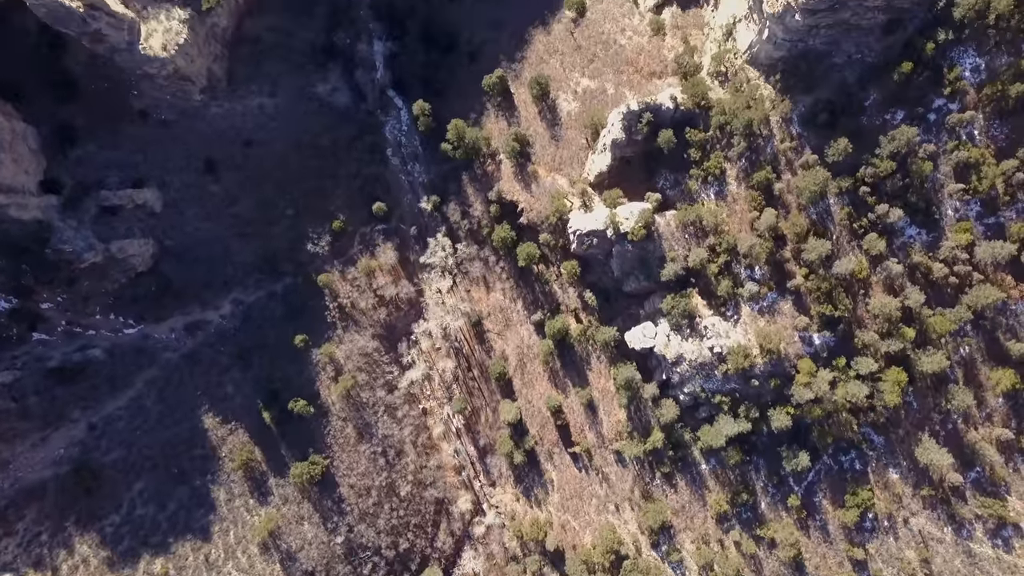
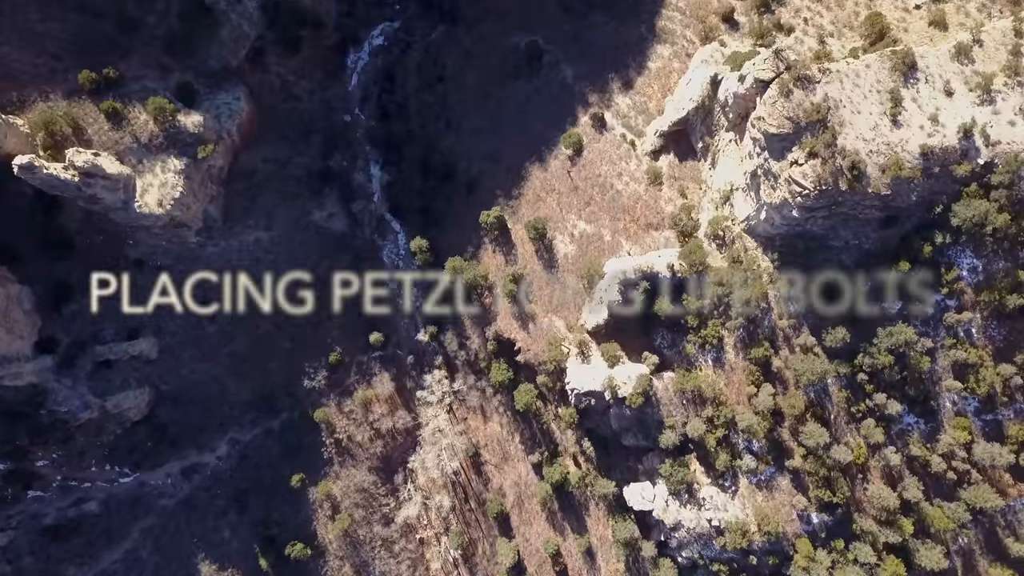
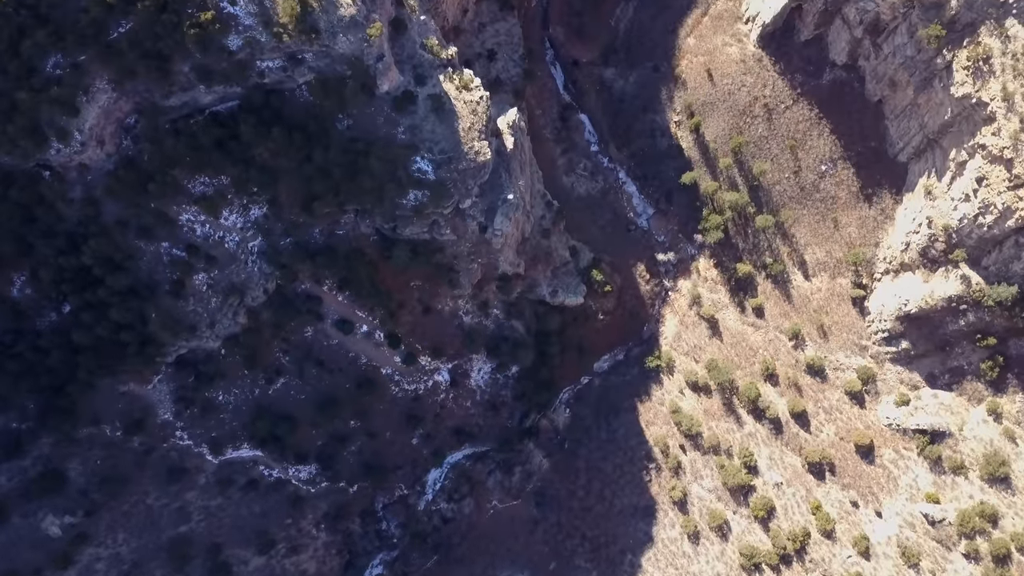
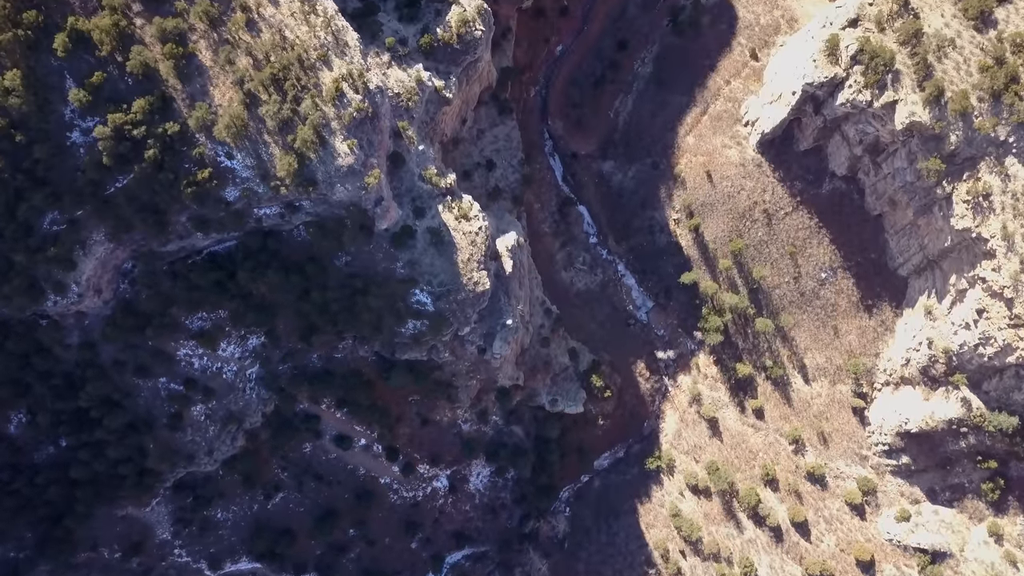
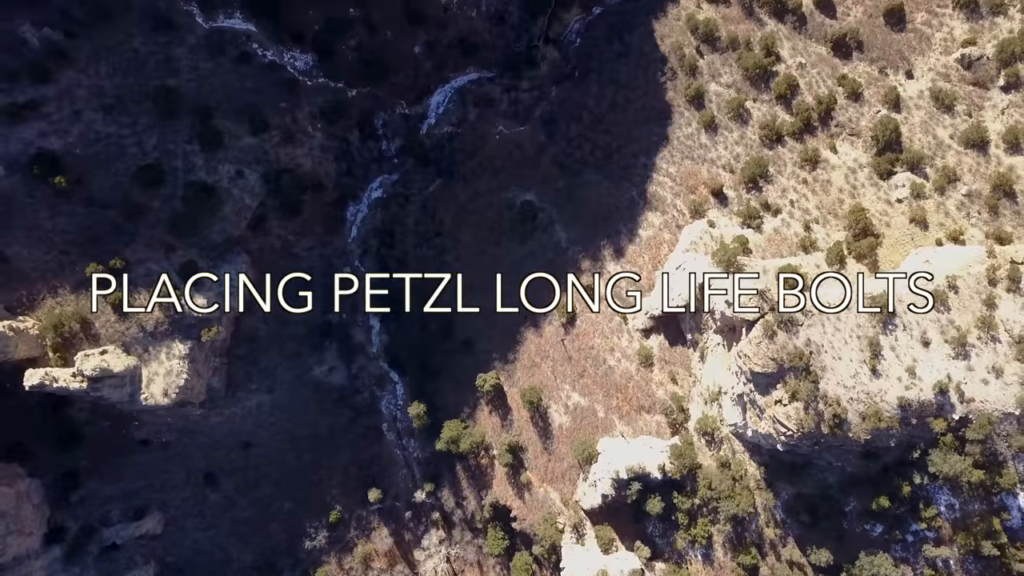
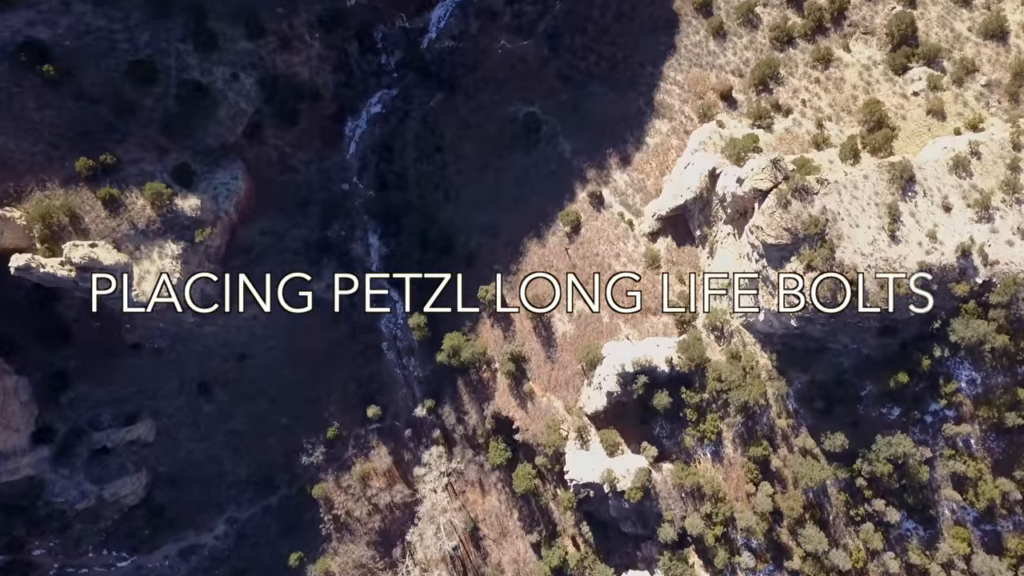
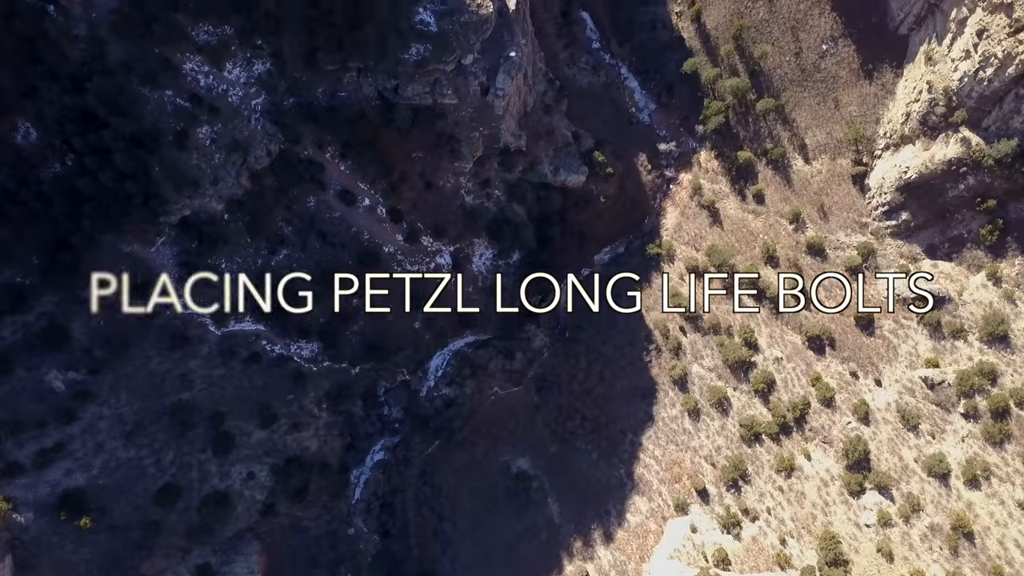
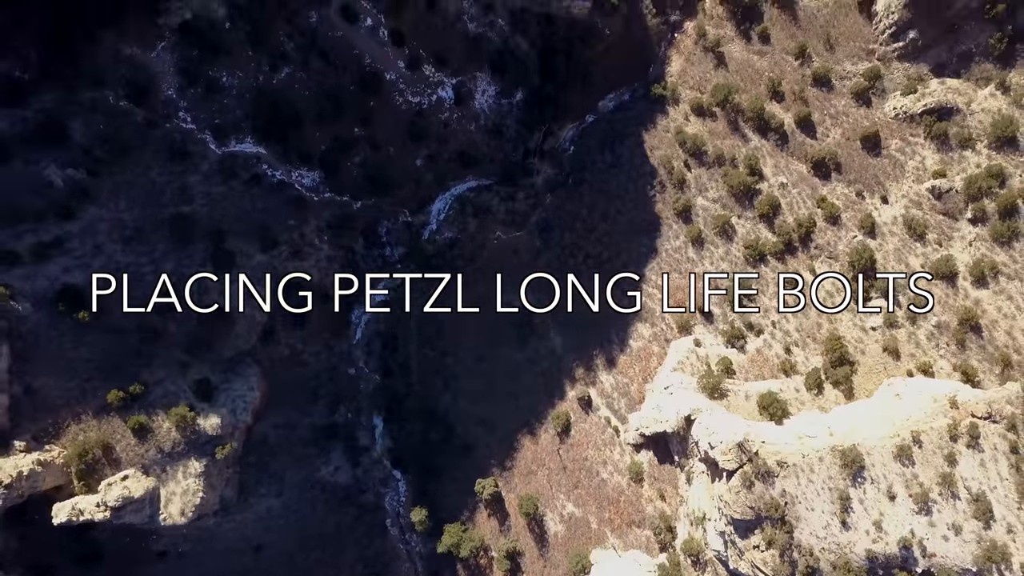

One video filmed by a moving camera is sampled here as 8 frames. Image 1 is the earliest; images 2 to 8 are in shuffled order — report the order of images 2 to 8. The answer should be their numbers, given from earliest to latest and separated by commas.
2, 6, 5, 8, 7, 3, 4
